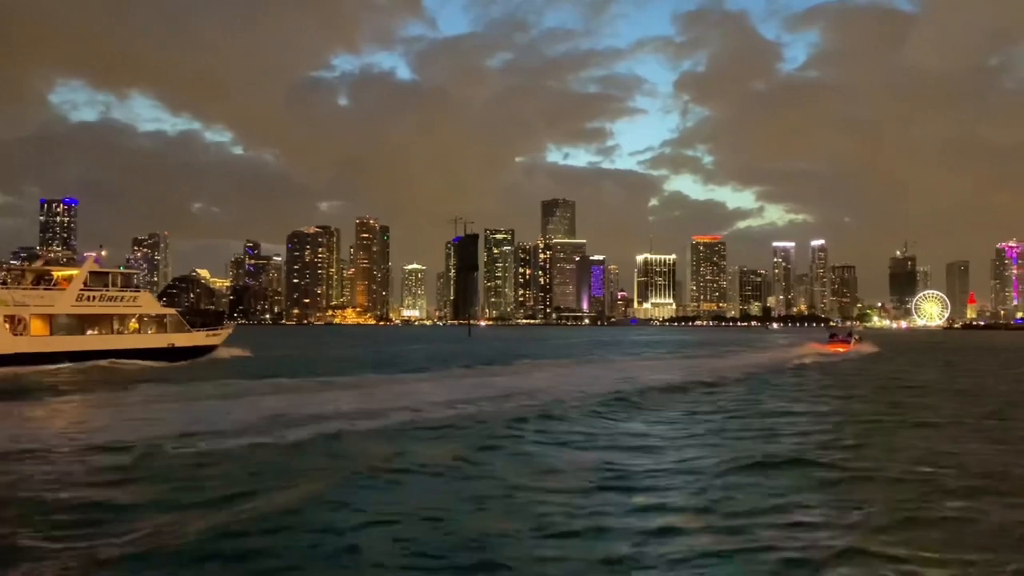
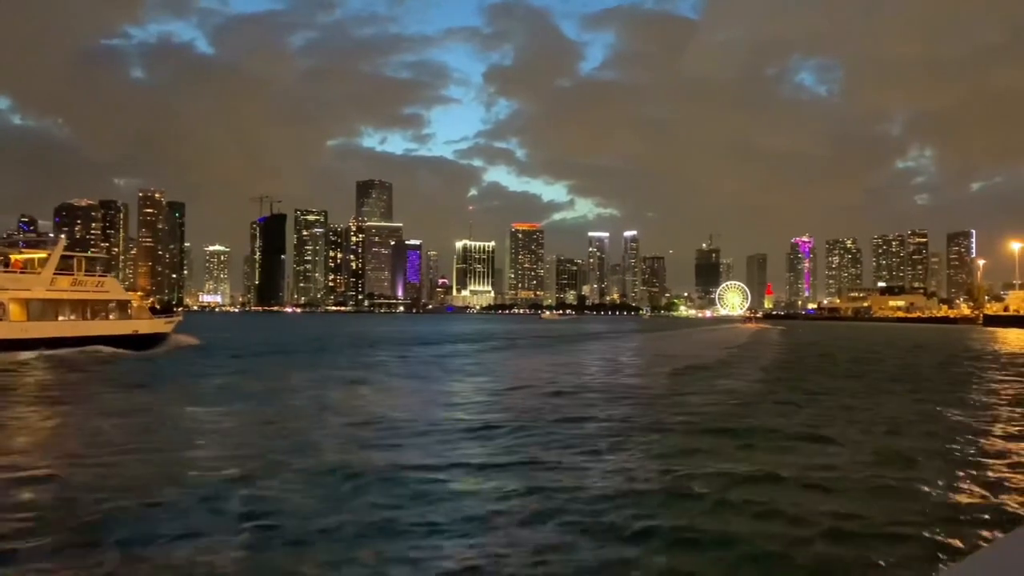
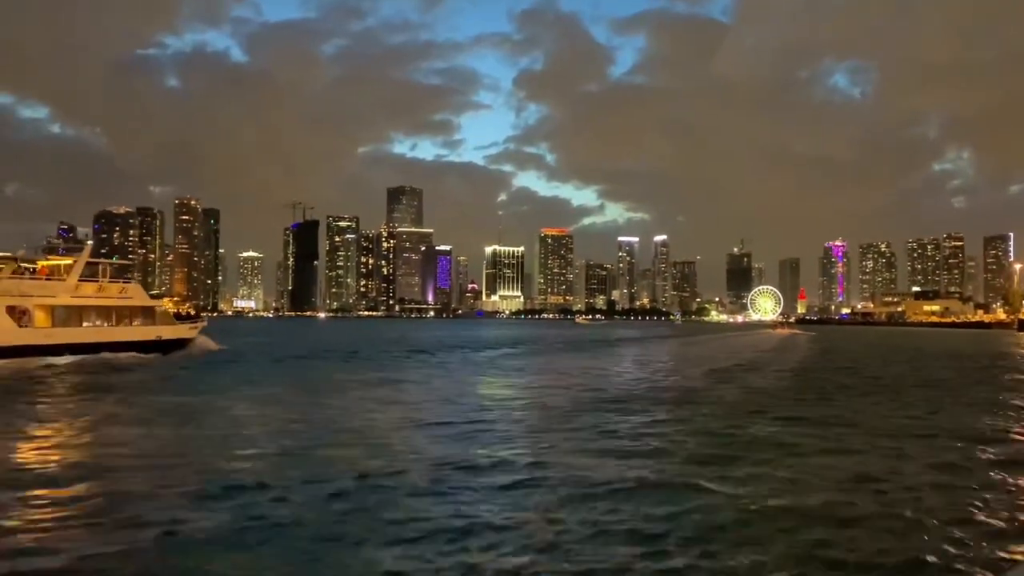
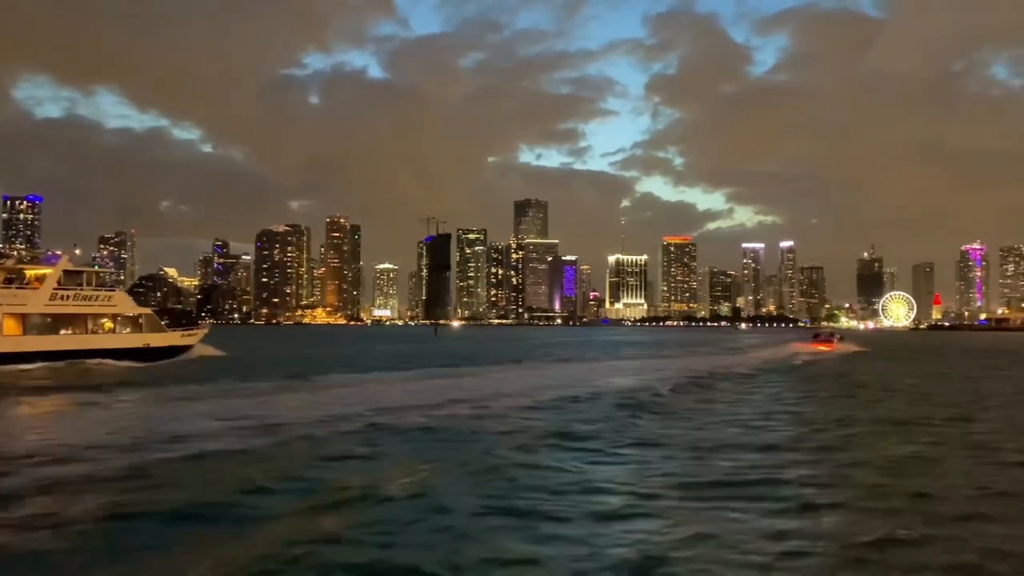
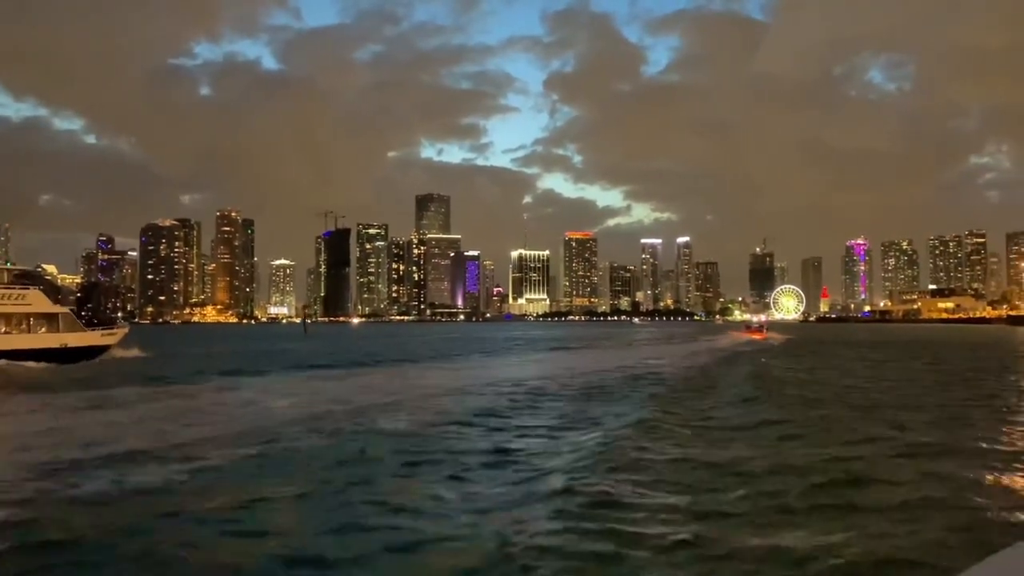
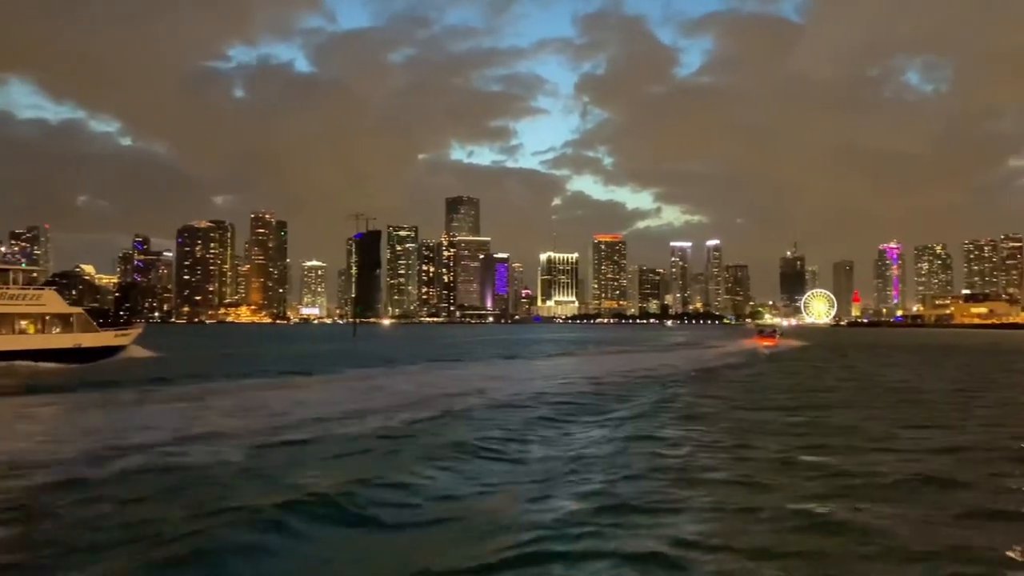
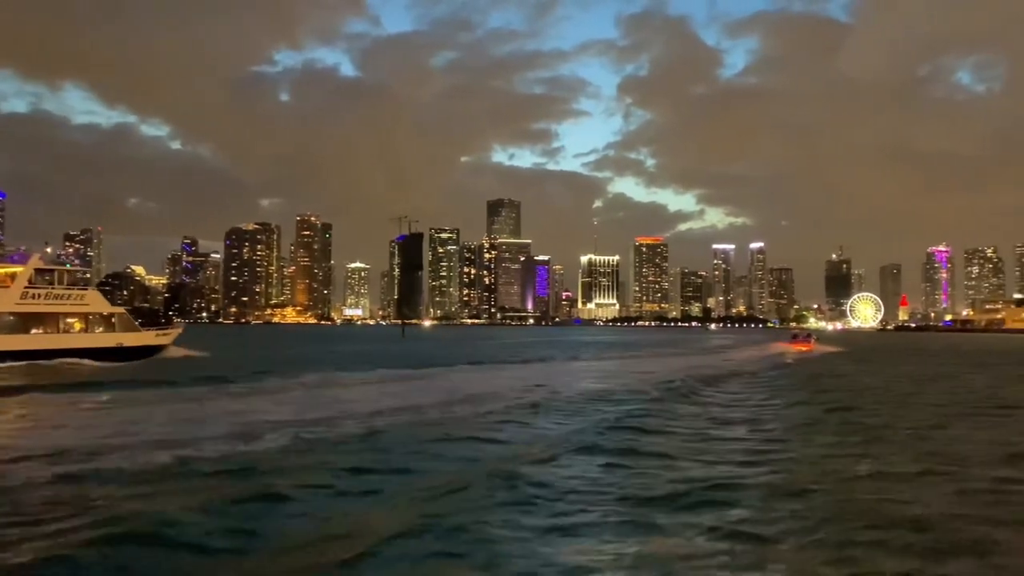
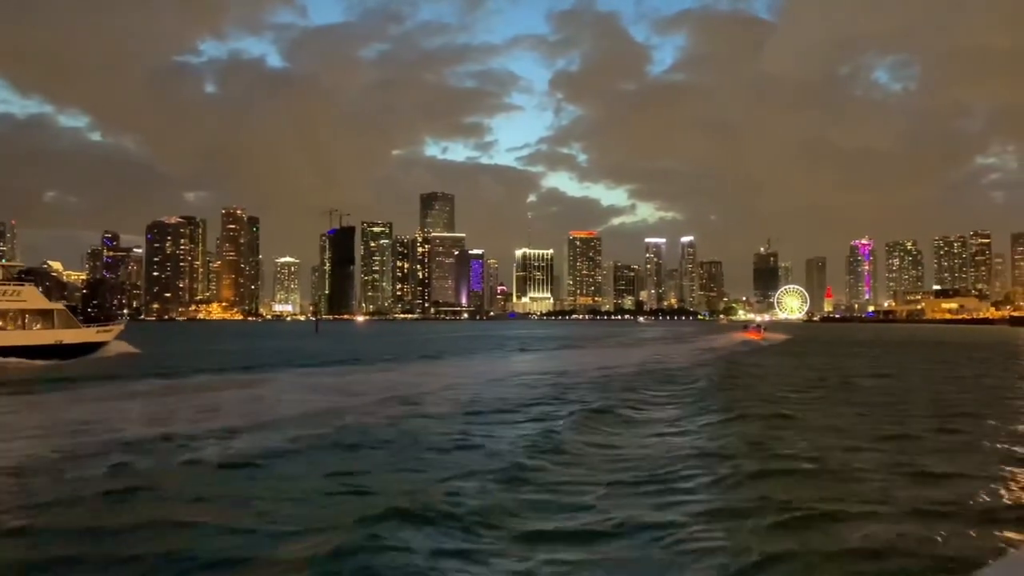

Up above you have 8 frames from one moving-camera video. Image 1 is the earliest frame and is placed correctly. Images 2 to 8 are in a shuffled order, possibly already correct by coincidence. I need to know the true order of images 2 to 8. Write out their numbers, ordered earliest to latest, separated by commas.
4, 7, 6, 8, 5, 3, 2
